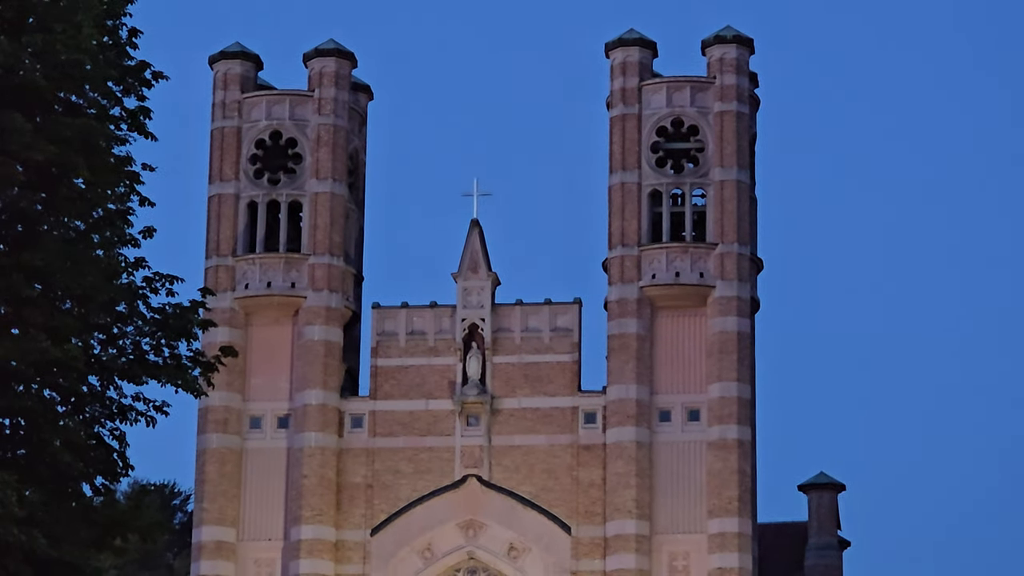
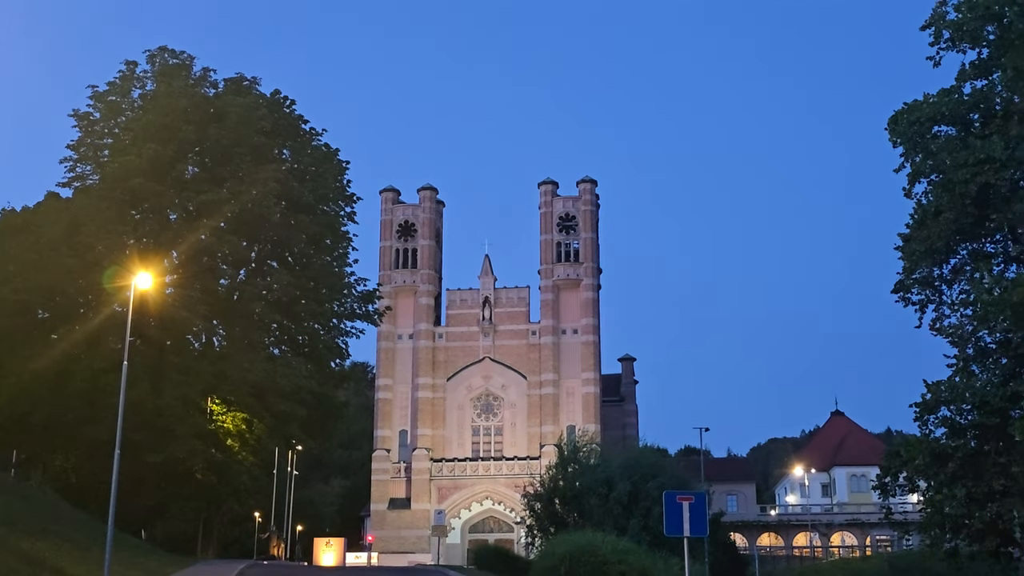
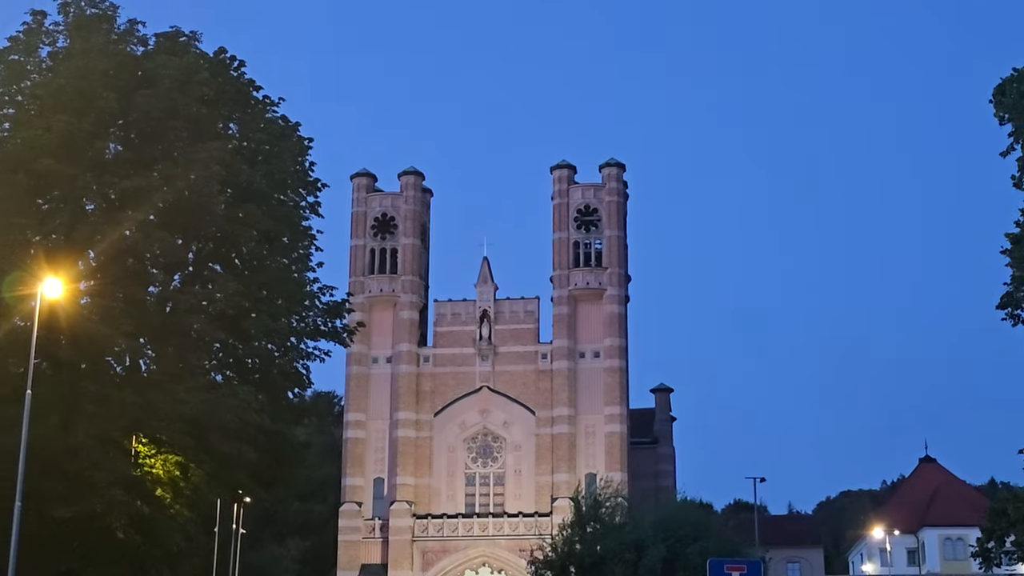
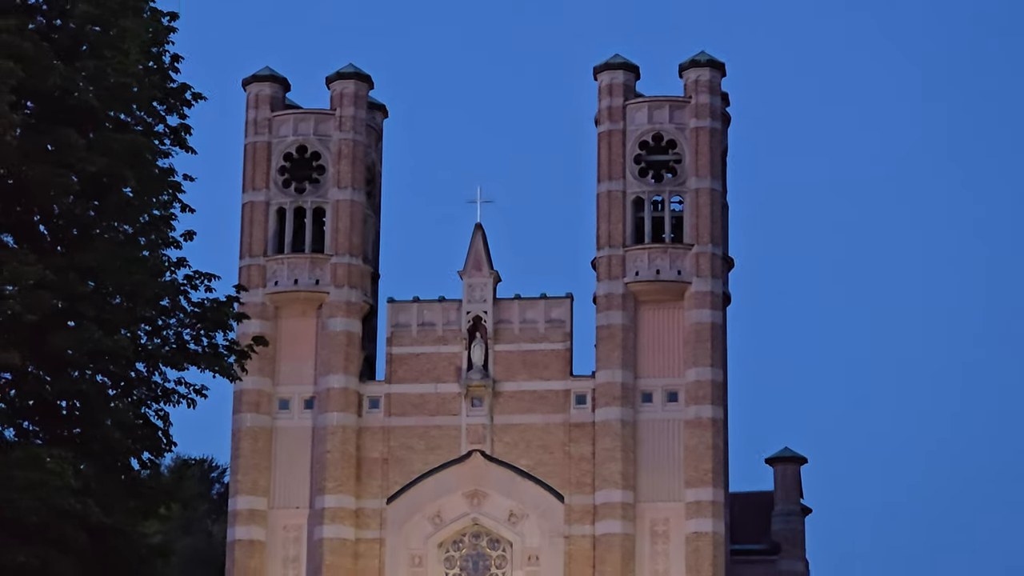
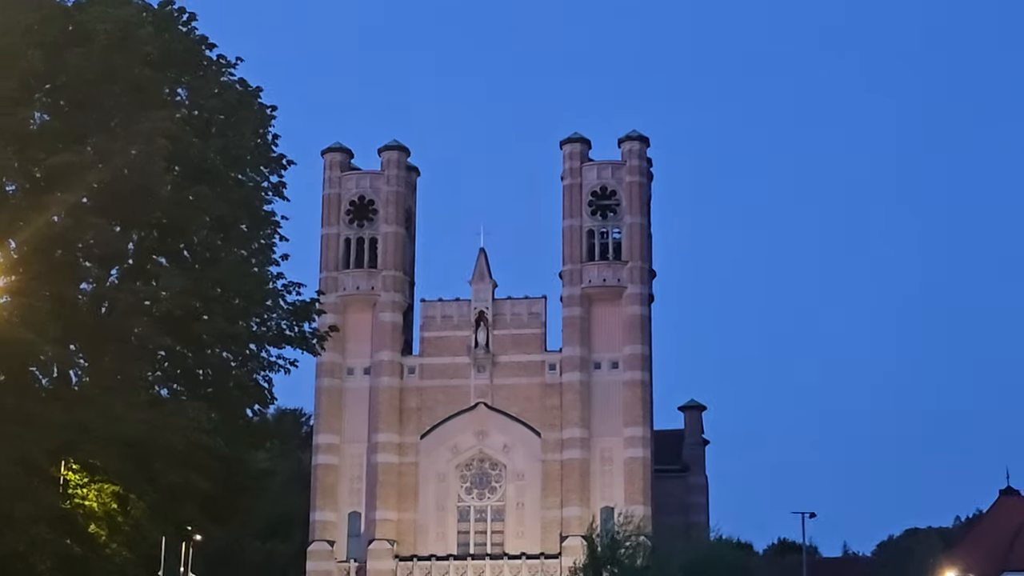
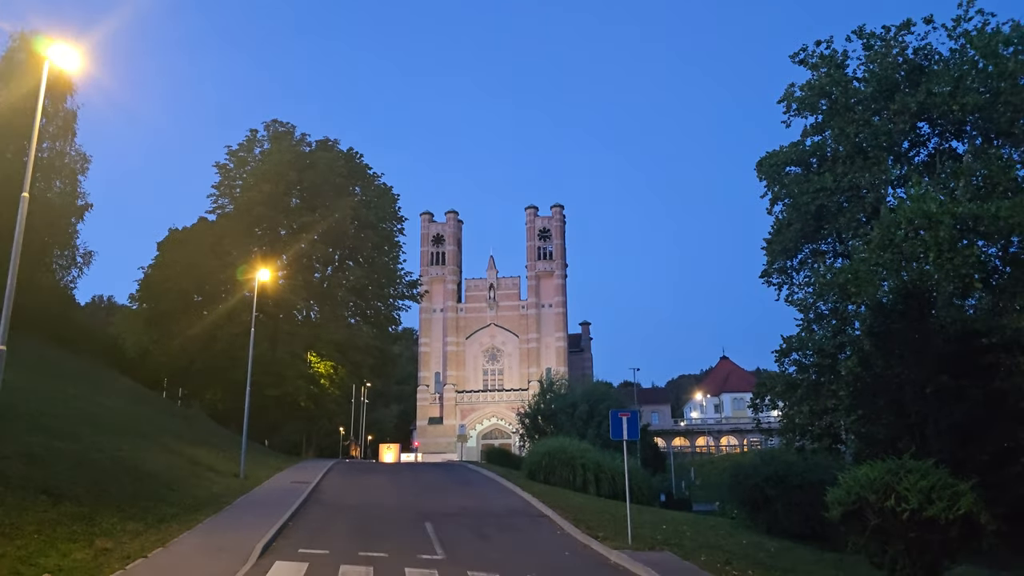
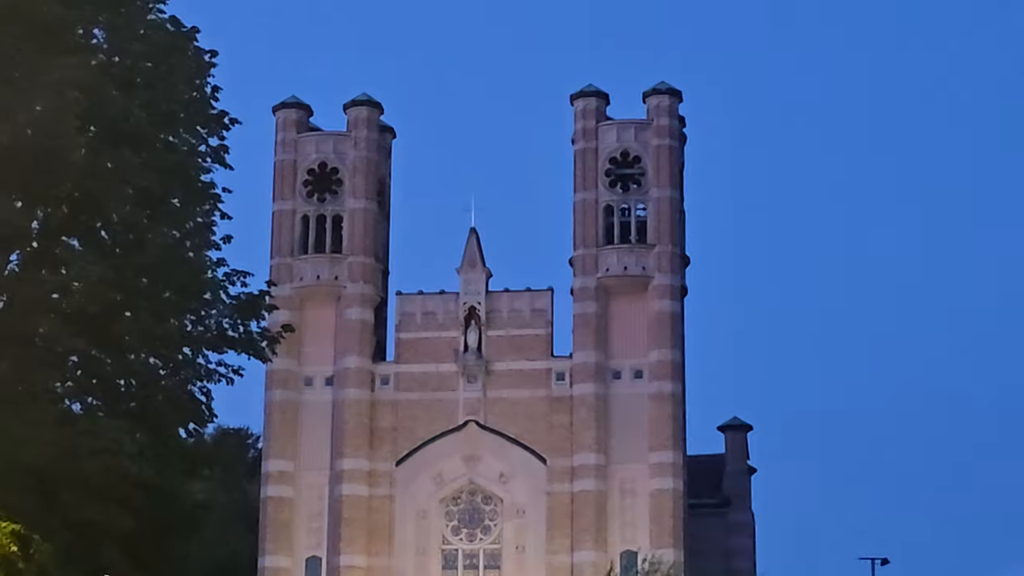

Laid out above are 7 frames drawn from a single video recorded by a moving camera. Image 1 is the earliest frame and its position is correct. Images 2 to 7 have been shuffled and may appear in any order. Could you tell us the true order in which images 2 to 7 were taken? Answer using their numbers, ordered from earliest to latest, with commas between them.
4, 7, 5, 3, 2, 6
